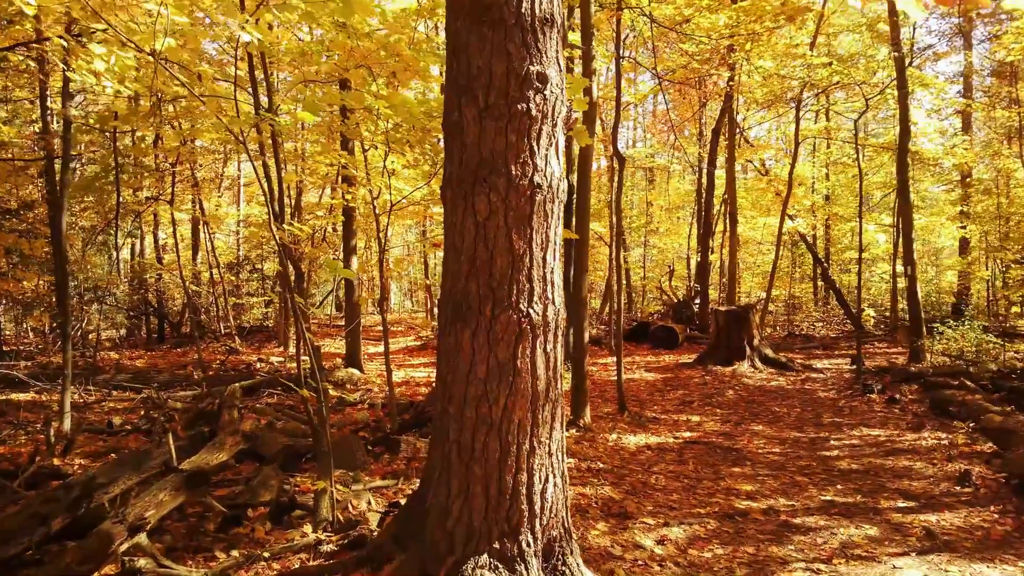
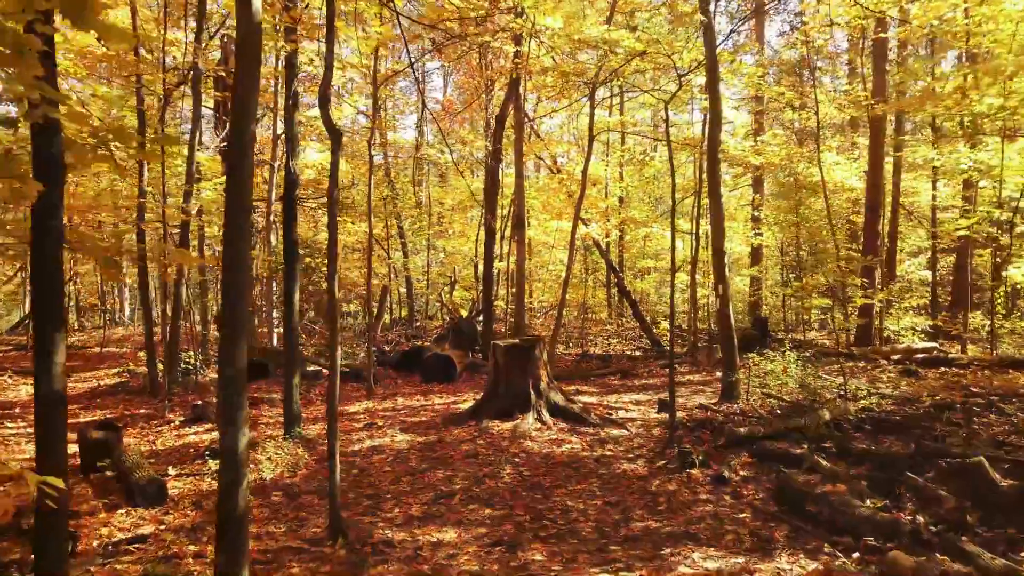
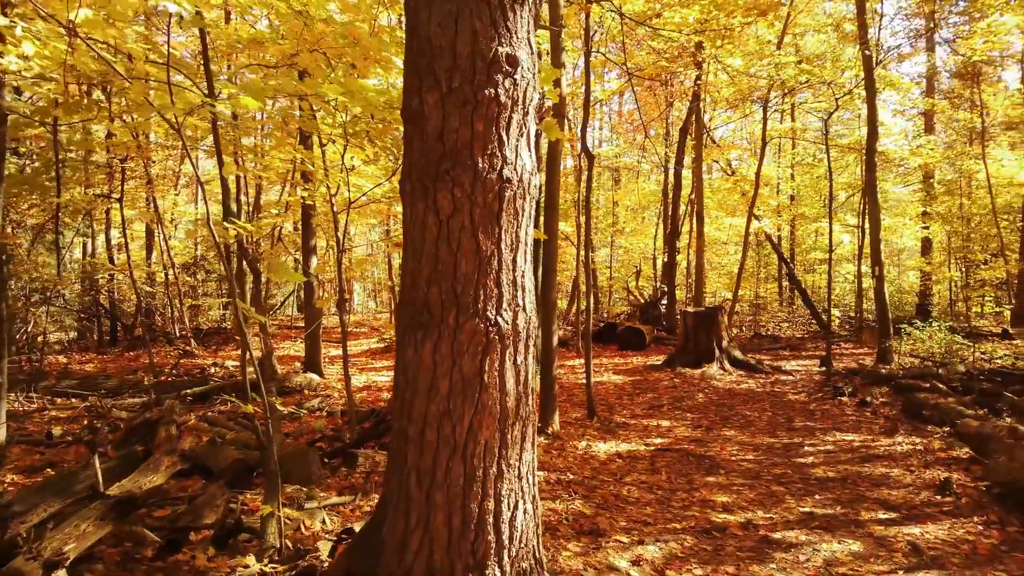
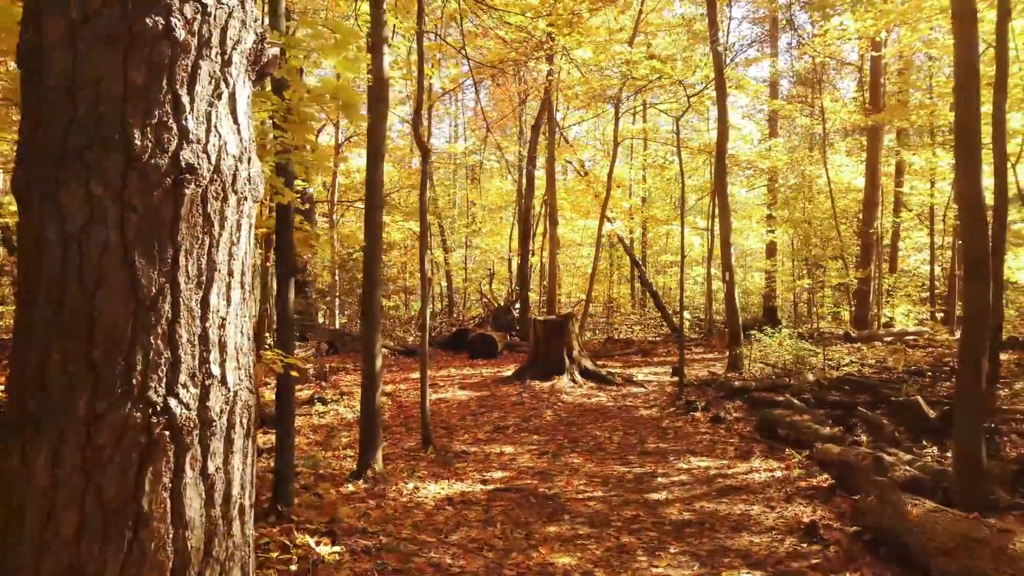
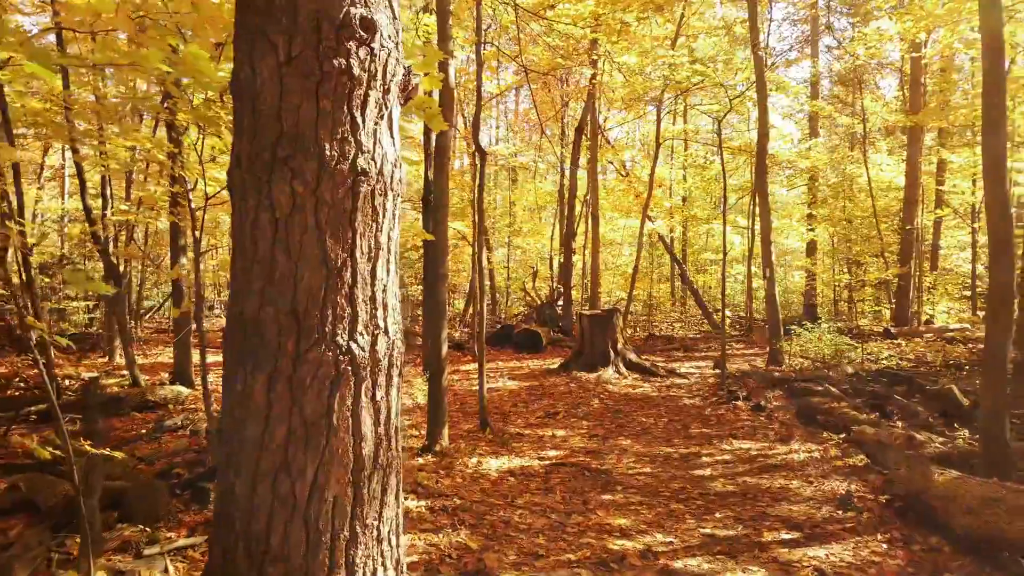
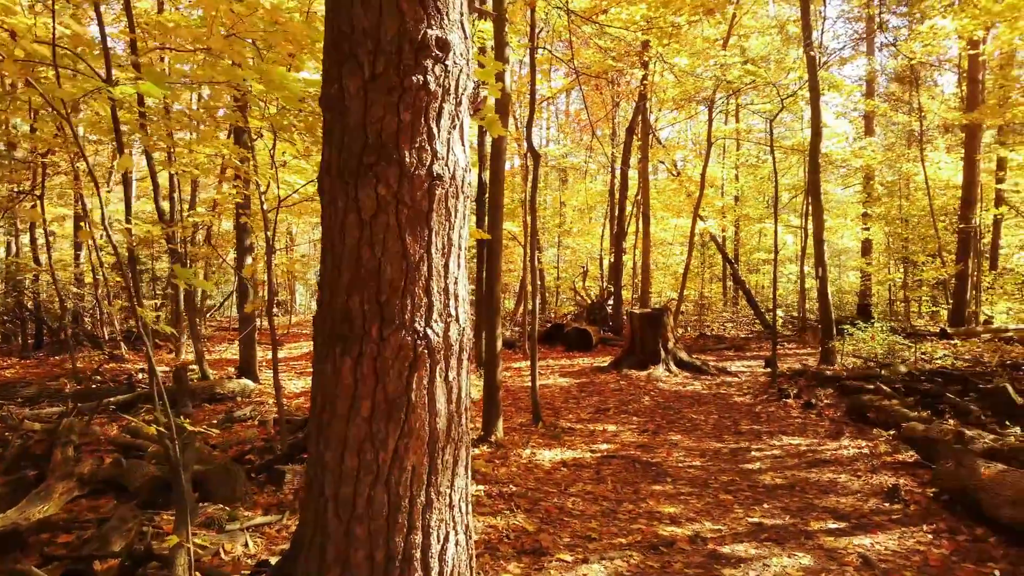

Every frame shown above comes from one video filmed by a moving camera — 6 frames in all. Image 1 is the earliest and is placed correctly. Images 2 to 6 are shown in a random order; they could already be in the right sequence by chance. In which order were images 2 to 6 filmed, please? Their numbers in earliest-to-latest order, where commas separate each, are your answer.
3, 6, 5, 4, 2
